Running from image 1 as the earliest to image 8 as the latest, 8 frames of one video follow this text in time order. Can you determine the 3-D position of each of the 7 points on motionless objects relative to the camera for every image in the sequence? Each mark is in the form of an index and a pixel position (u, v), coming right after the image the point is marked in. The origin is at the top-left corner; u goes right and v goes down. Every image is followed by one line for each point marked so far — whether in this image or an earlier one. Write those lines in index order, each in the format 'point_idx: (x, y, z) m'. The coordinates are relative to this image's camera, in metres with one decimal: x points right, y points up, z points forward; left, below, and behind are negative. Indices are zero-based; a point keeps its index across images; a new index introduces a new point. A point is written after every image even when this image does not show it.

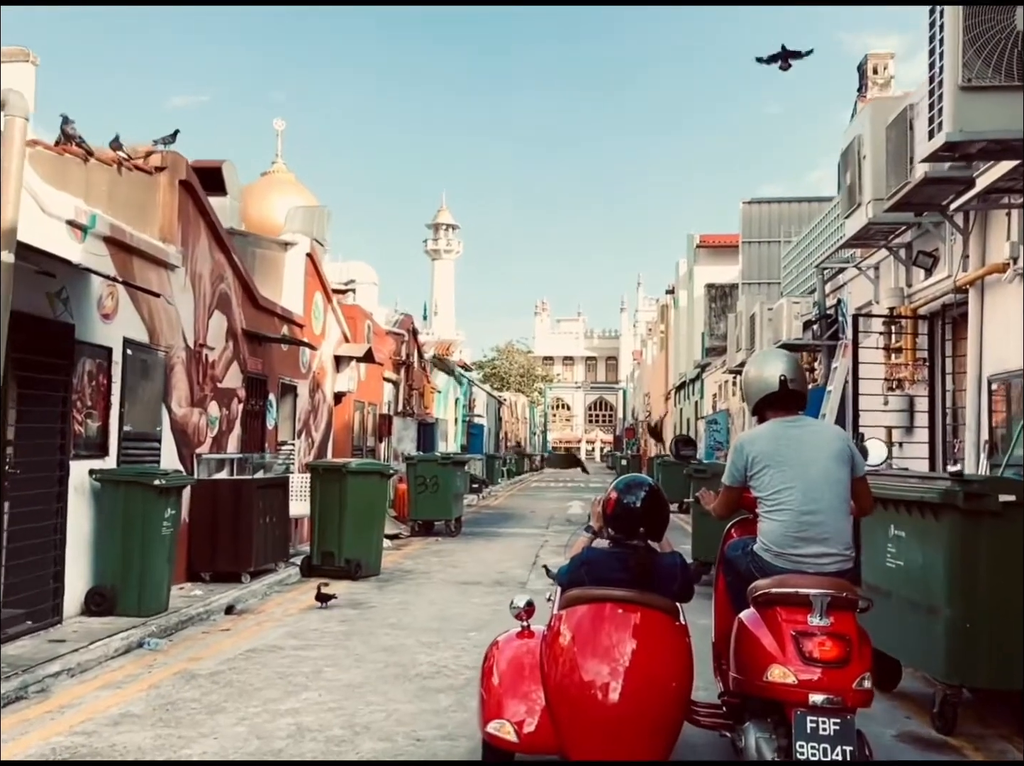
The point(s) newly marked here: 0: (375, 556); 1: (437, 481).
0: (-1.7, -2.1, +12.7) m
1: (-1.3, -1.8, +18.6) m
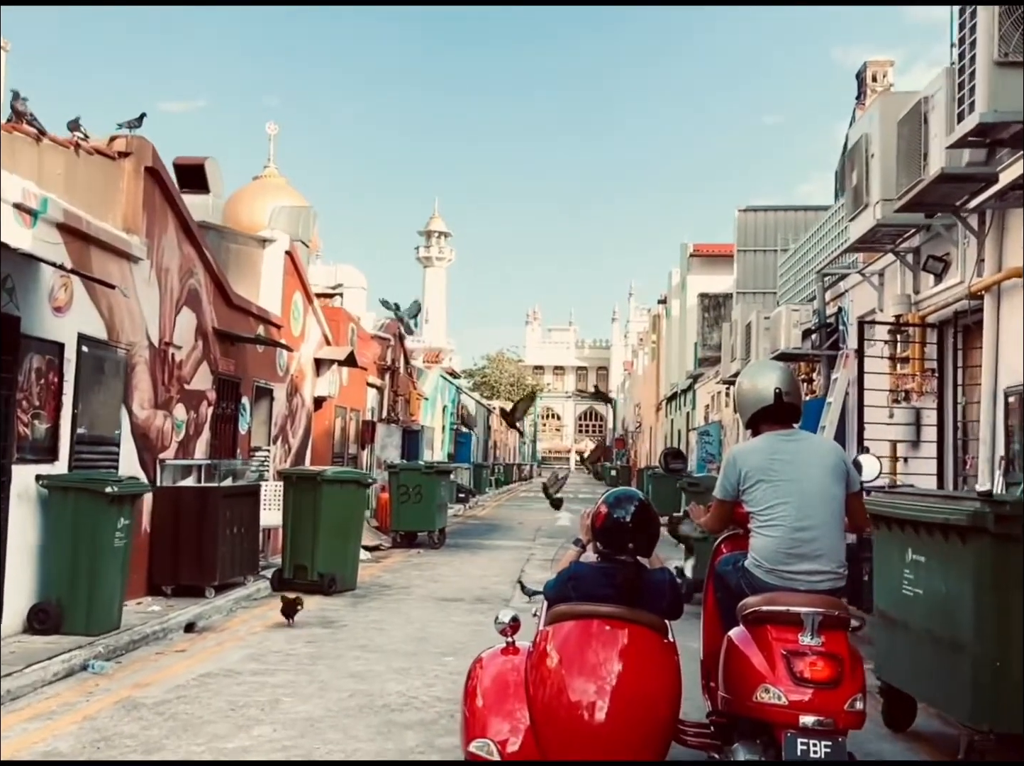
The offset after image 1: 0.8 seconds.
0: (-1.9, -2.1, +12.0) m
1: (-1.6, -1.9, +17.9) m
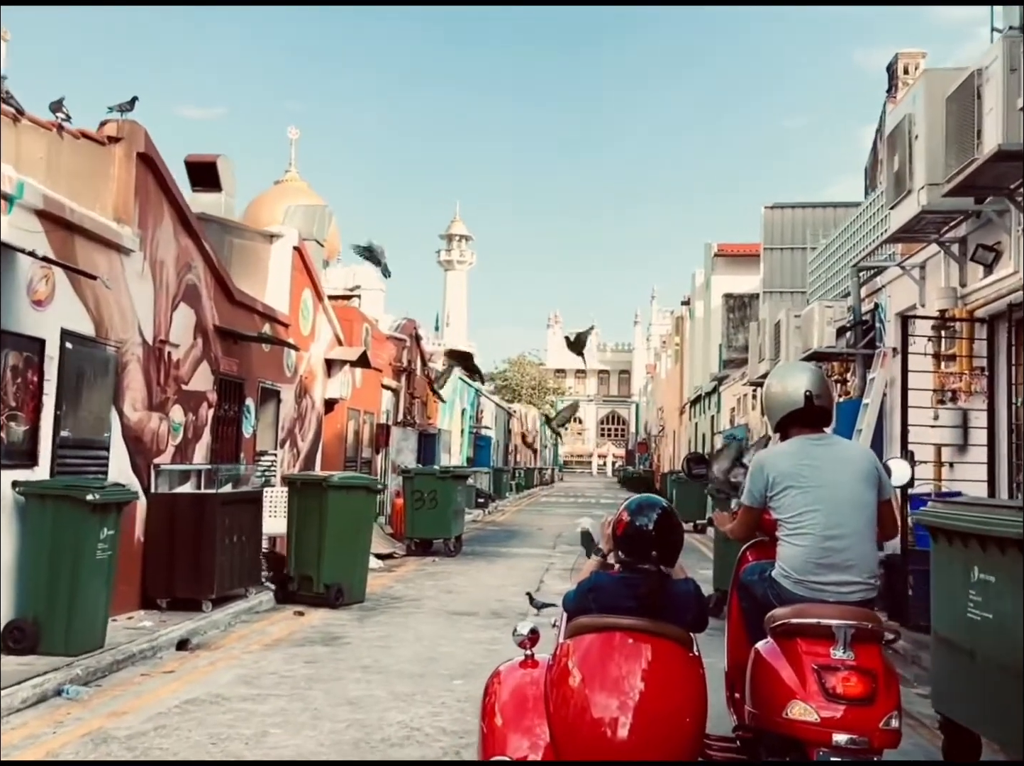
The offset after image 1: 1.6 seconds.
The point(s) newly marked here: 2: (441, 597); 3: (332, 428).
0: (-1.7, -2.1, +11.4) m
1: (-1.3, -1.9, +17.3) m
2: (-0.8, -2.5, +12.3) m
3: (-2.8, -0.7, +16.5) m
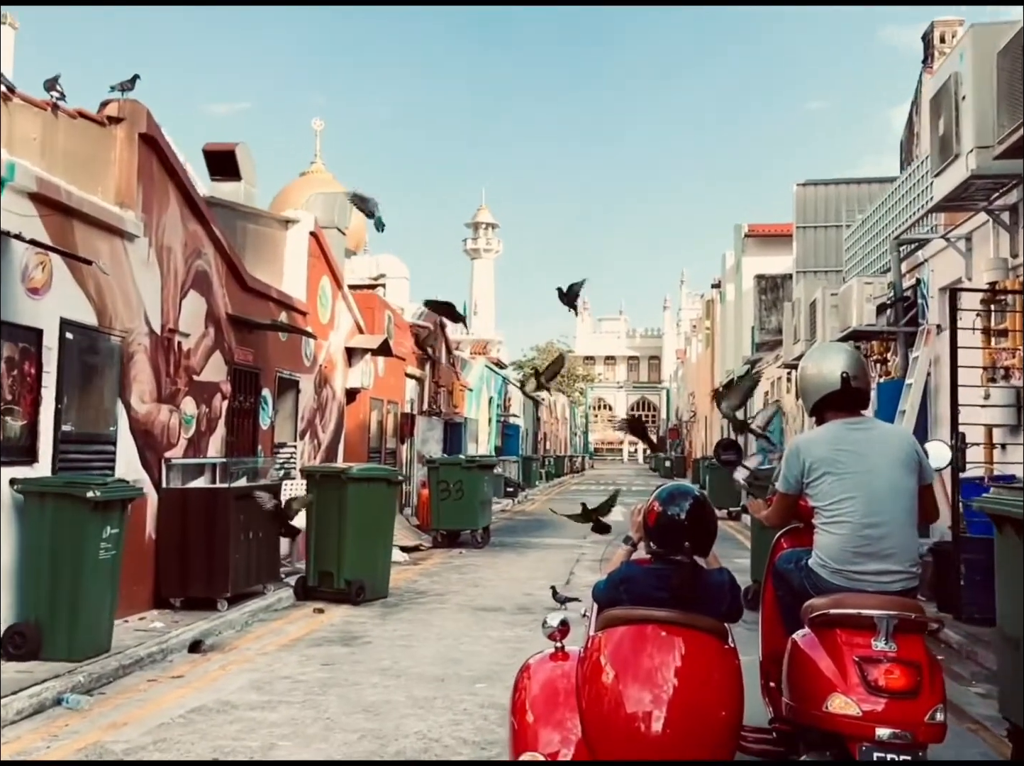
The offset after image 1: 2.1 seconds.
0: (-1.4, -2.0, +11.0) m
1: (-0.8, -1.7, +16.9) m
2: (-0.5, -2.3, +11.8) m
3: (-2.4, -0.5, +16.1) m
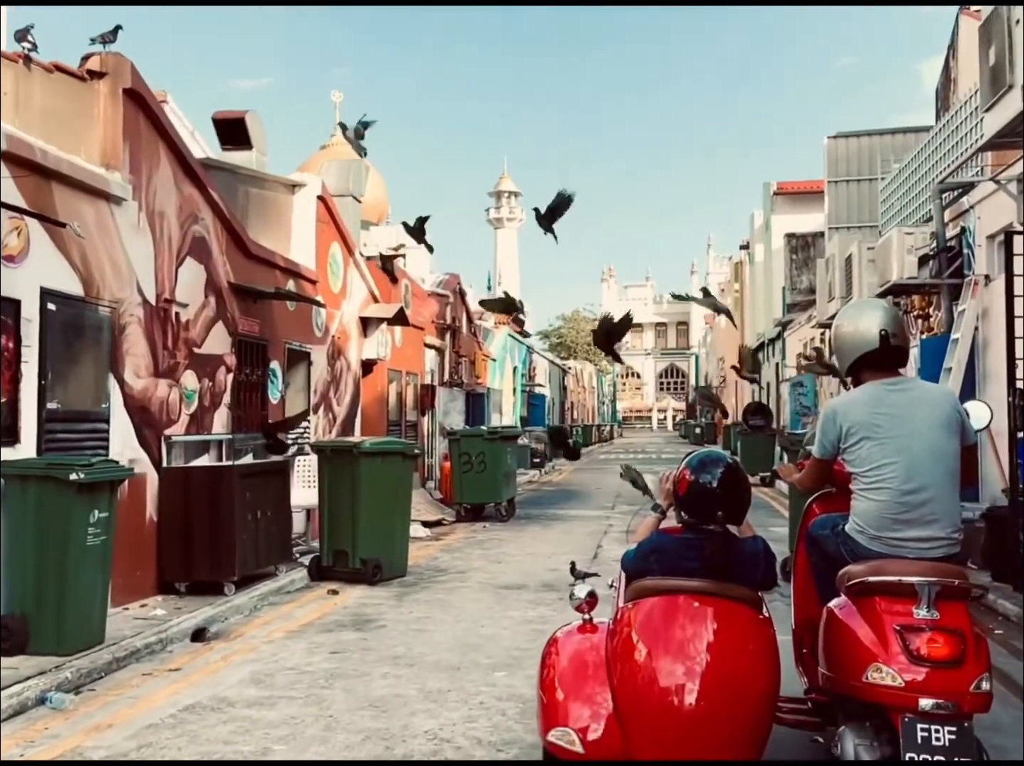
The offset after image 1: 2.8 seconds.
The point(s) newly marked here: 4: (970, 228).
0: (-1.1, -1.7, +10.5) m
1: (-0.4, -1.2, +16.3) m
2: (-0.2, -2.0, +11.3) m
3: (-2.1, -0.1, +15.6) m
4: (+5.0, +1.7, +11.5) m
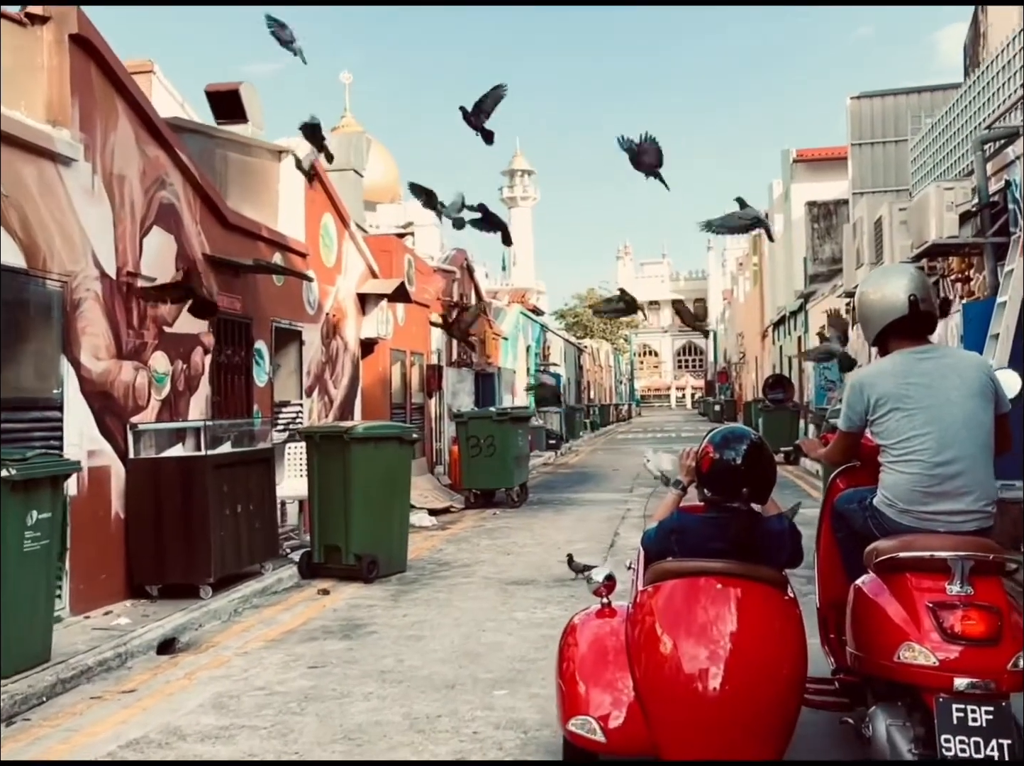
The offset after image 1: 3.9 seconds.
0: (-1.1, -1.5, +9.6) m
1: (-0.3, -0.9, +15.4) m
2: (-0.1, -1.8, +10.4) m
3: (-2.0, +0.2, +14.7) m
4: (+5.0, +2.0, +10.5) m
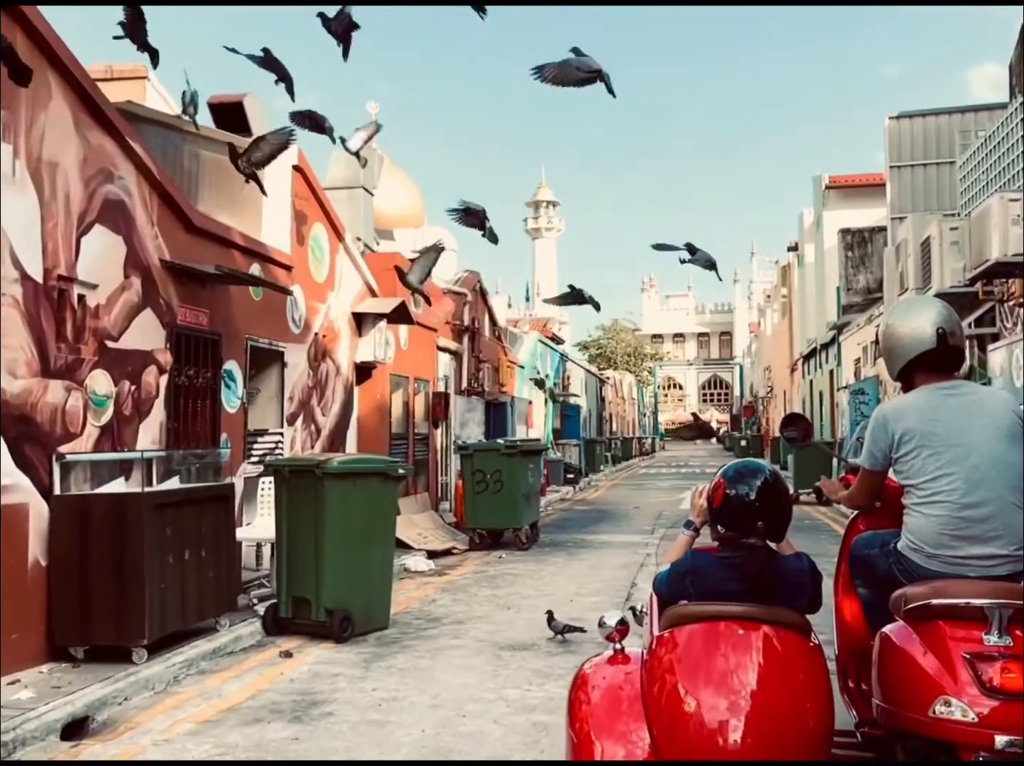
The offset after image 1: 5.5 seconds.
0: (-1.1, -1.7, +8.3) m
1: (-0.1, -1.3, +14.1) m
2: (-0.1, -2.0, +9.1) m
3: (-1.8, -0.2, +13.5) m
4: (+5.1, +1.7, +9.2) m
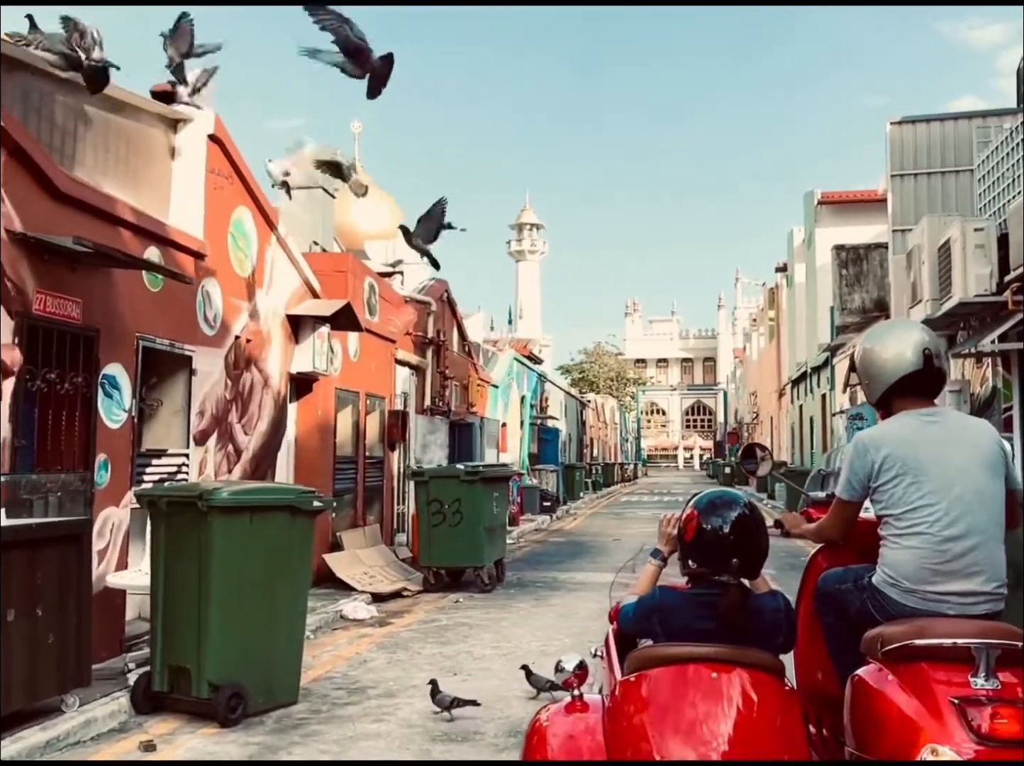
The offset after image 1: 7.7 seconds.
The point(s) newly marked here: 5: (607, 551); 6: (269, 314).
0: (-1.4, -1.8, +6.5) m
1: (-0.6, -1.5, +12.3) m
2: (-0.5, -2.1, +7.3) m
3: (-2.3, -0.4, +11.7) m
4: (+4.8, +1.5, +7.5) m
5: (+1.5, -2.7, +17.1) m
6: (-2.4, +0.7, +10.5) m
